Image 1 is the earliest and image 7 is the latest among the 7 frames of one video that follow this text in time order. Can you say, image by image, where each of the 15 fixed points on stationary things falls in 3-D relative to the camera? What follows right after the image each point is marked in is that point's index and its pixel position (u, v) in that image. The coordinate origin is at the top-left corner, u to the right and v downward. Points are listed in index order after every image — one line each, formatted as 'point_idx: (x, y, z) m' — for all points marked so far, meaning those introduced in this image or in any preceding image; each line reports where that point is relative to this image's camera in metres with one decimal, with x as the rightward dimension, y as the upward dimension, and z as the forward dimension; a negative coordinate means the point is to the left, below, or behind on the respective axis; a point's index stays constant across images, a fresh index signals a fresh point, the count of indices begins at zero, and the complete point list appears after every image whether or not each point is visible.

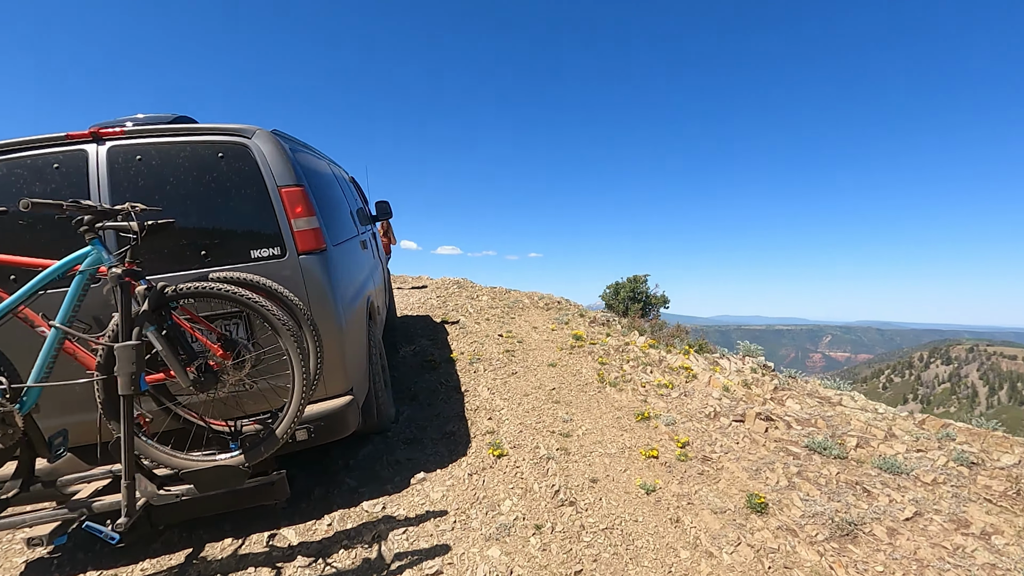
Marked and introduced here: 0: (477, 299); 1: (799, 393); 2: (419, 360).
0: (-1.2, -0.3, +14.6) m
1: (+3.4, -1.3, +5.3) m
2: (-1.8, -1.4, +8.4) m
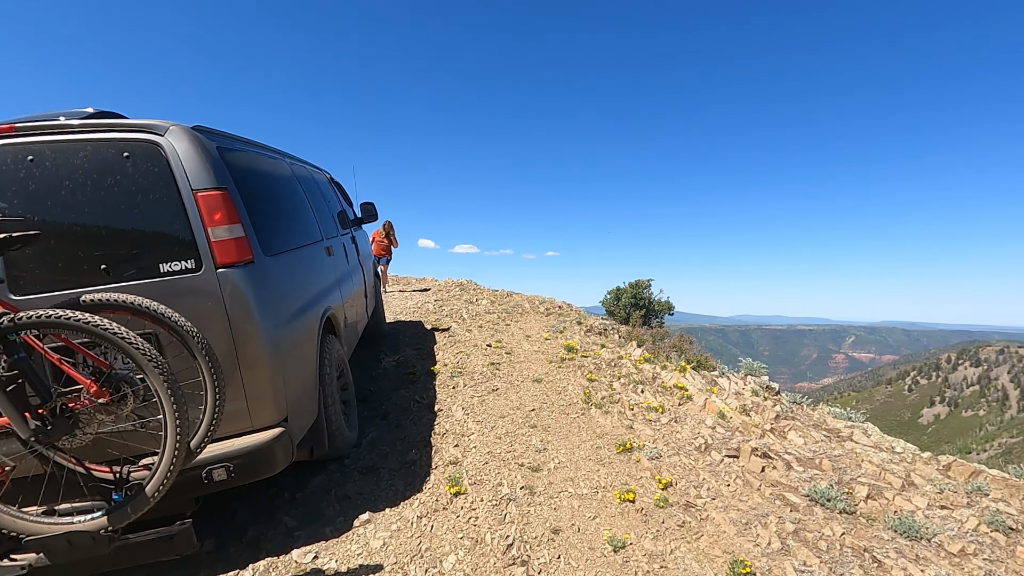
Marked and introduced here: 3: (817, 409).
0: (-1.2, -0.5, +14.1) m
1: (+3.0, -1.4, +4.7) m
2: (-2.0, -1.5, +8.0) m
3: (+3.4, -1.4, +5.1) m
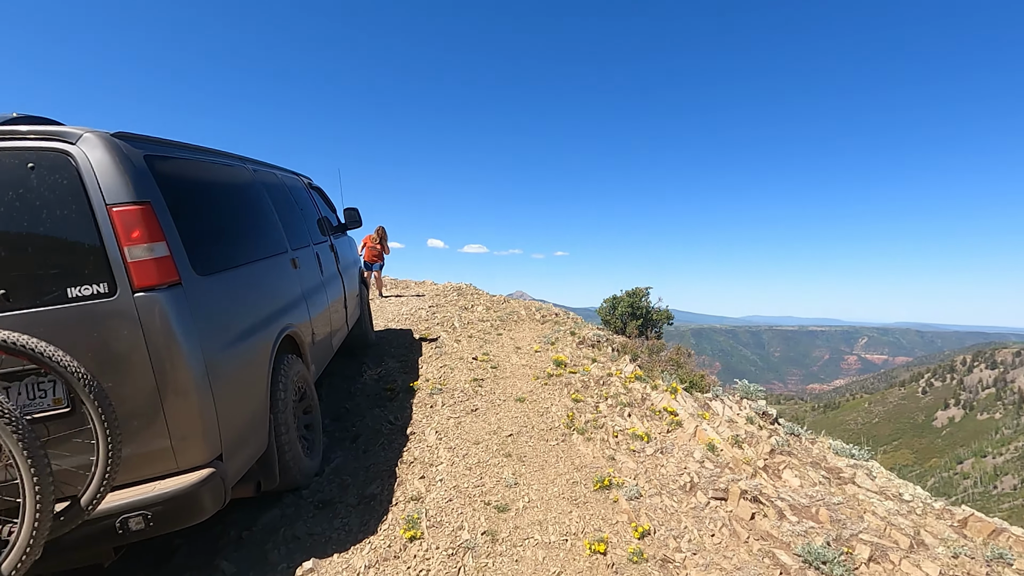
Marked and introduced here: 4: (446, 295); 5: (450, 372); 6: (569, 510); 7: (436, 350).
0: (-1.3, -0.6, +13.8) m
1: (+2.7, -1.6, +4.2) m
2: (-2.3, -1.7, +7.6) m
3: (+3.1, -1.6, +4.6) m
4: (-2.5, -0.3, +16.8) m
5: (-1.1, -1.5, +7.8) m
6: (+0.5, -1.9, +4.0) m
7: (-1.5, -1.3, +9.1) m
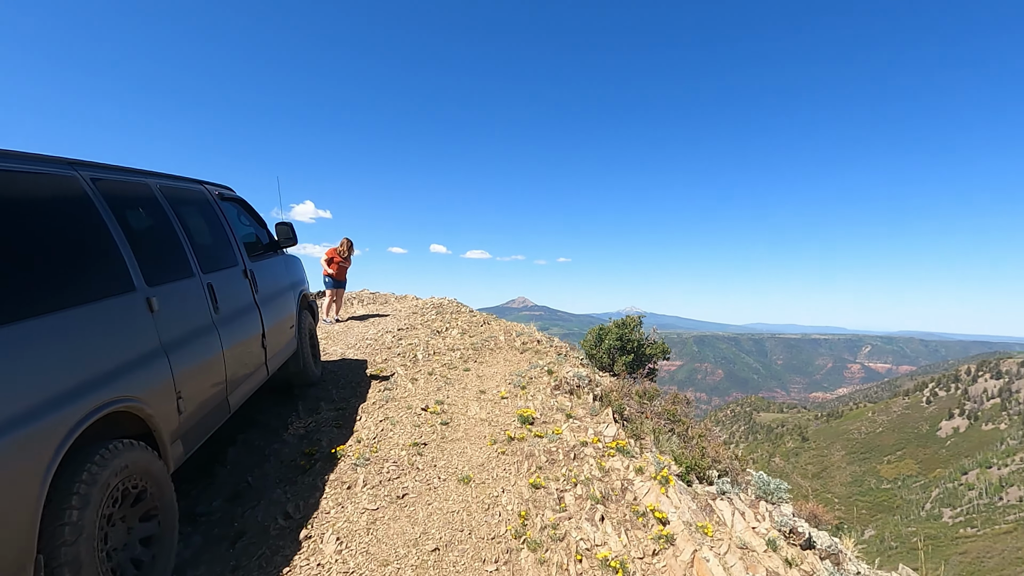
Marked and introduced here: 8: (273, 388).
0: (-2.0, -1.2, +12.2) m
1: (+2.0, -2.1, +2.7) m
2: (-2.9, -2.2, +6.1) m
3: (+2.5, -2.1, +3.1) m
4: (-3.1, -0.9, +15.3) m
5: (-1.7, -2.0, +6.2) m
6: (-0.2, -2.4, +2.4) m
7: (-2.2, -1.8, +7.6) m
8: (-4.3, -1.8, +8.1) m
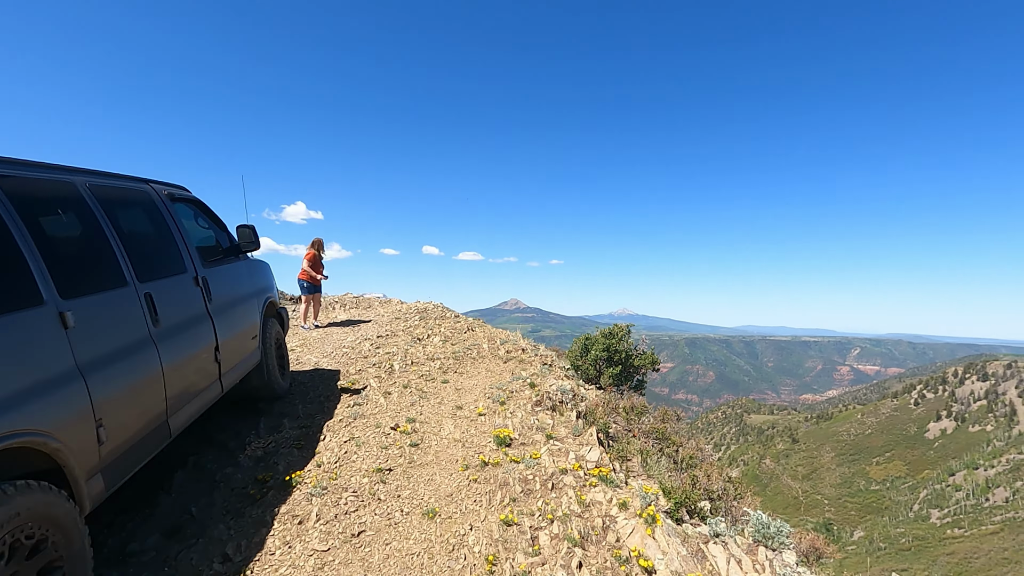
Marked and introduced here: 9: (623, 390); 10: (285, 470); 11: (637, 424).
0: (-2.4, -1.4, +11.7) m
1: (+1.8, -2.2, +2.2) m
2: (-3.2, -2.3, +5.5) m
3: (+2.2, -2.2, +2.6) m
4: (-3.5, -1.0, +14.7) m
5: (-2.0, -2.1, +5.7) m
6: (-0.4, -2.5, +1.9) m
7: (-2.5, -1.9, +7.1) m
8: (-4.6, -1.9, +7.6) m
9: (+2.1, -2.0, +8.4) m
10: (-2.8, -2.3, +5.6) m
11: (+1.9, -2.1, +6.9) m
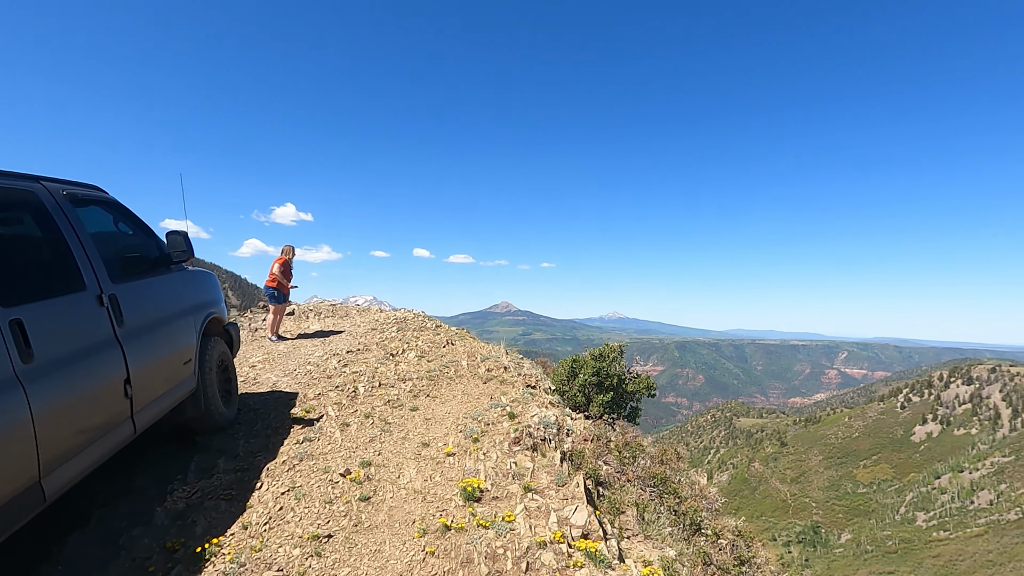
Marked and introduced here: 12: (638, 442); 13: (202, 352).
0: (-2.8, -1.6, +10.7) m
1: (+1.5, -2.4, +1.3) m
2: (-3.5, -2.5, +4.5) m
3: (+2.0, -2.4, +1.7) m
4: (-4.0, -1.3, +13.7) m
5: (-2.3, -2.3, +4.7) m
6: (-0.7, -2.7, +0.9) m
7: (-2.8, -2.2, +6.1) m
8: (-5.0, -2.1, +6.5) m
9: (+1.7, -2.3, +7.5) m
10: (-3.1, -2.5, +4.6) m
11: (+1.6, -2.3, +6.0) m
12: (+2.0, -2.5, +7.1) m
13: (-4.6, -1.0, +6.8) m
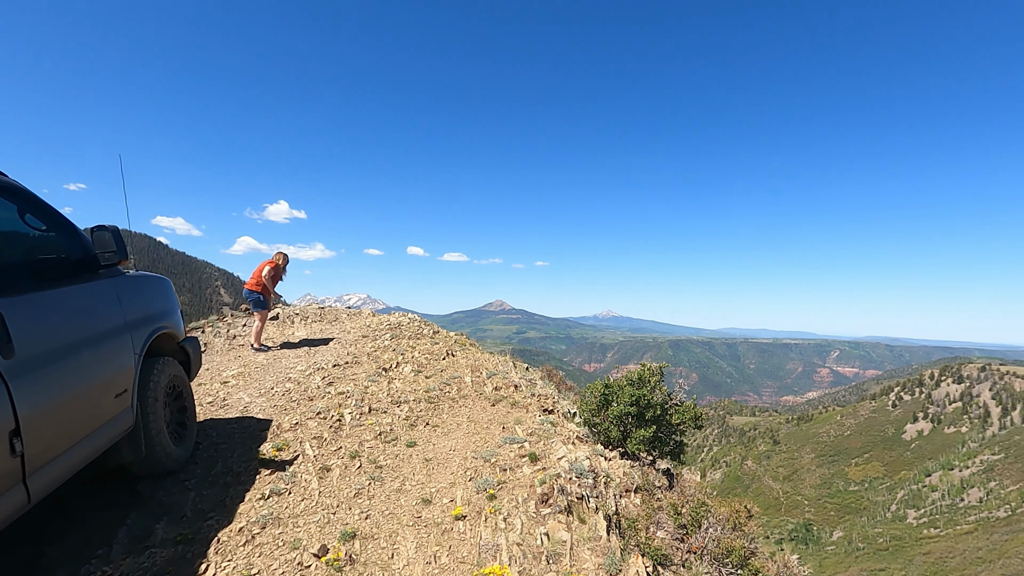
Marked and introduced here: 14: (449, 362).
0: (-2.6, -1.7, +9.4) m
1: (+1.9, -2.6, 0.0) m
2: (-3.2, -2.7, +3.1) m
3: (+2.3, -2.6, +0.4) m
4: (-3.8, -1.4, +12.3) m
5: (-2.1, -2.4, +3.4) m
6: (-0.3, -2.9, -0.4) m
7: (-2.6, -2.3, +4.7) m
8: (-4.7, -2.2, +5.1) m
9: (+2.0, -2.4, +6.2) m
10: (-2.8, -2.6, +3.2) m
11: (+1.9, -2.4, +4.7) m
12: (+2.3, -2.7, +5.8) m
13: (-4.4, -1.1, +5.4) m
14: (-1.4, -1.6, +10.1) m
